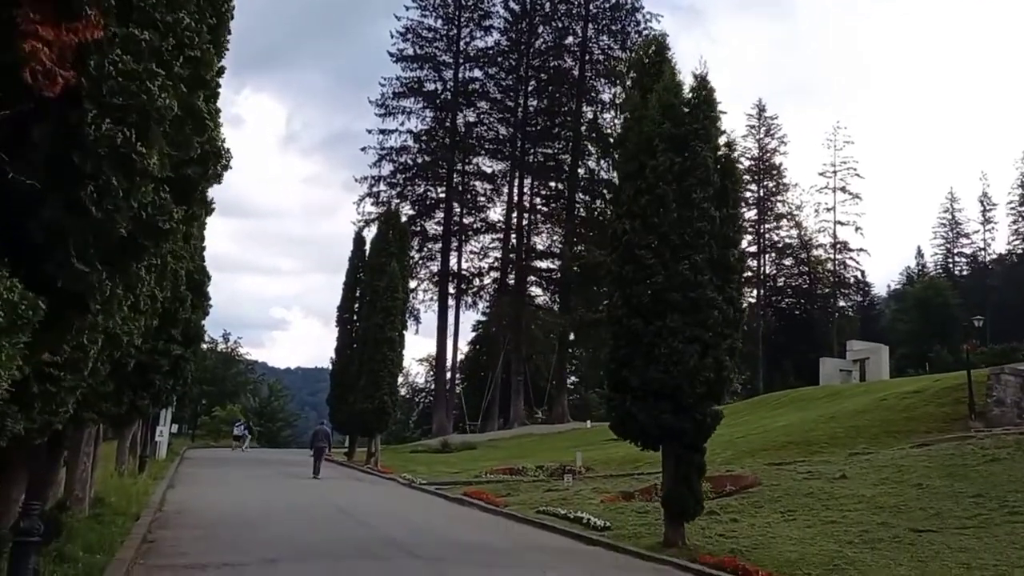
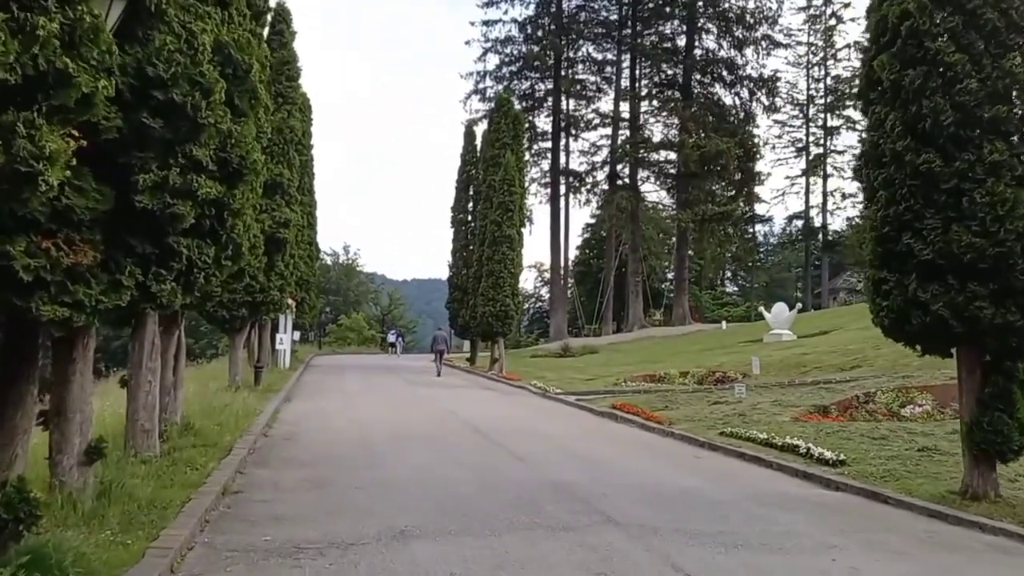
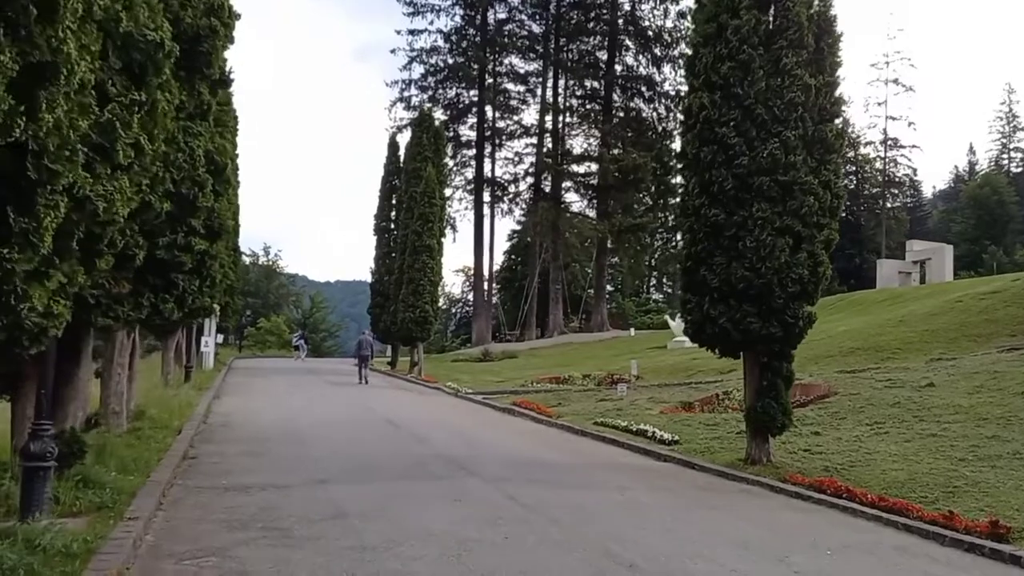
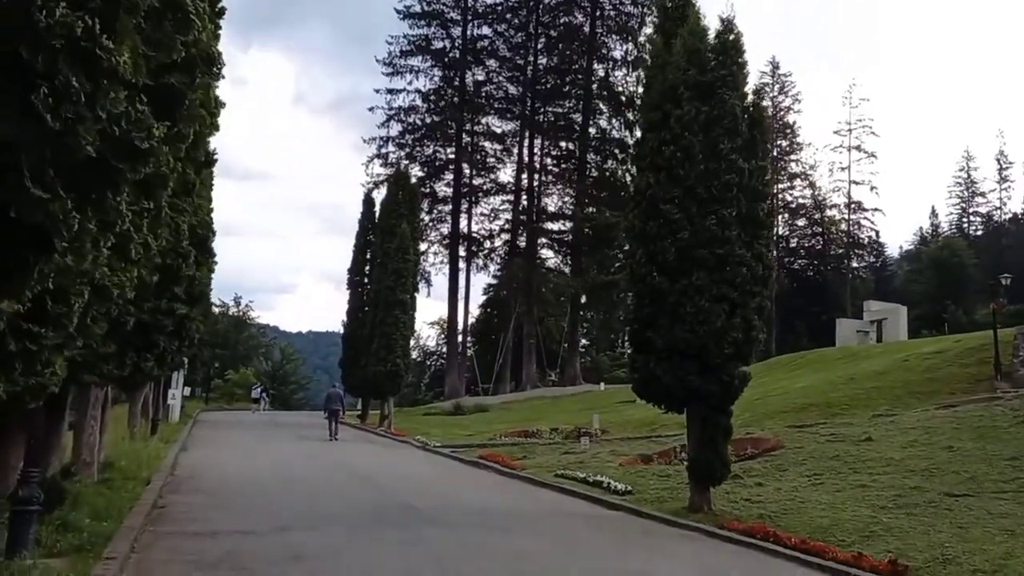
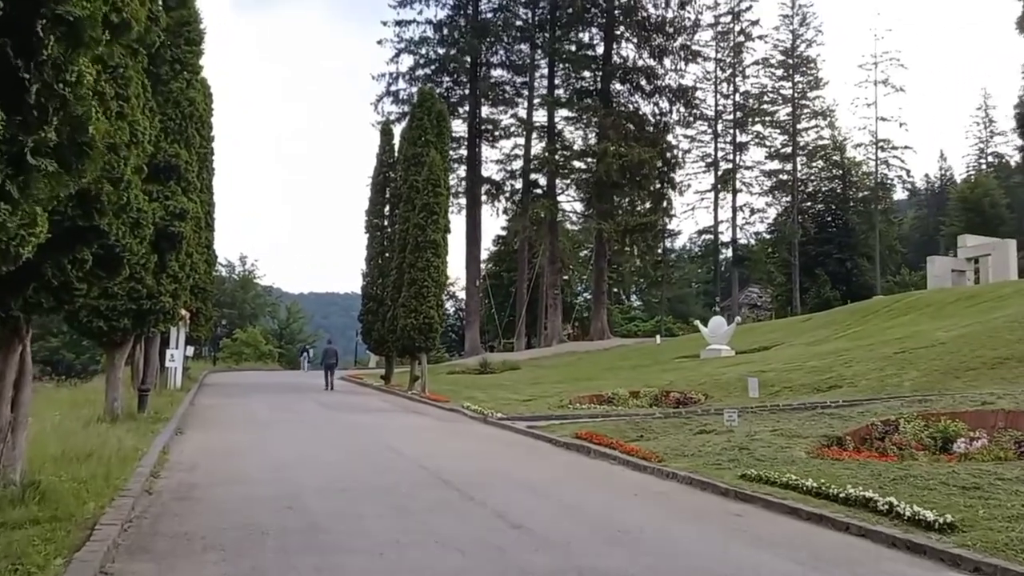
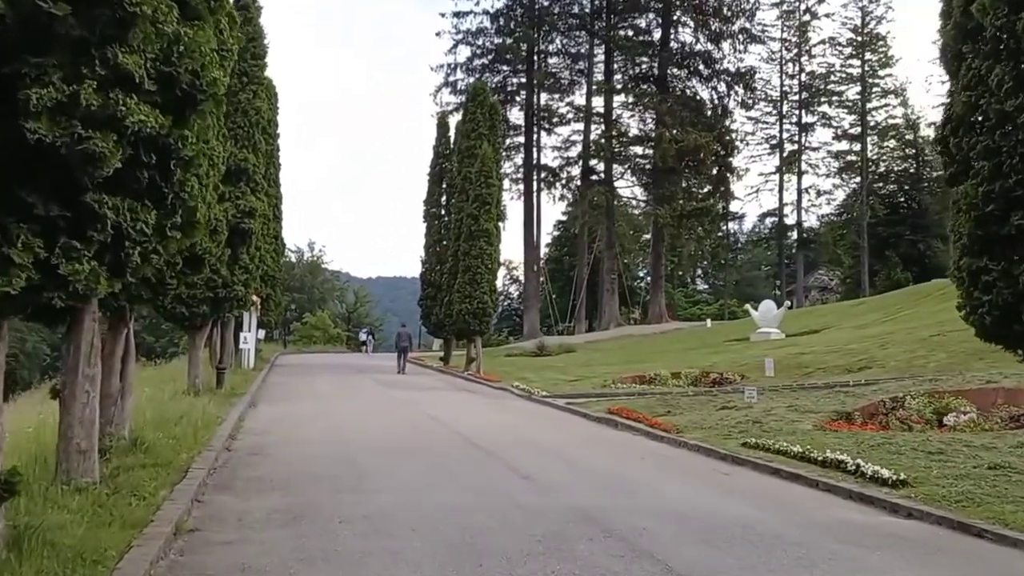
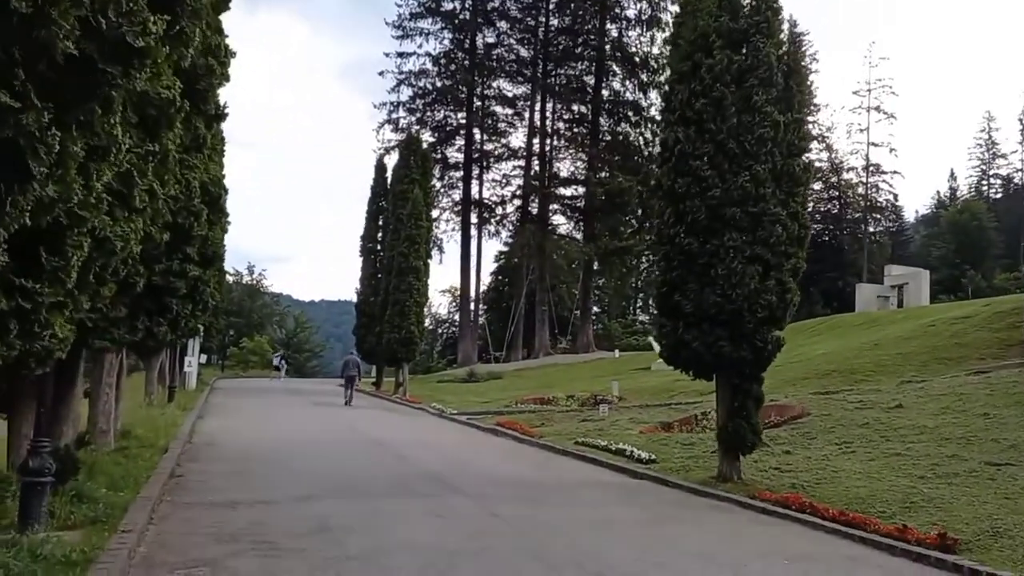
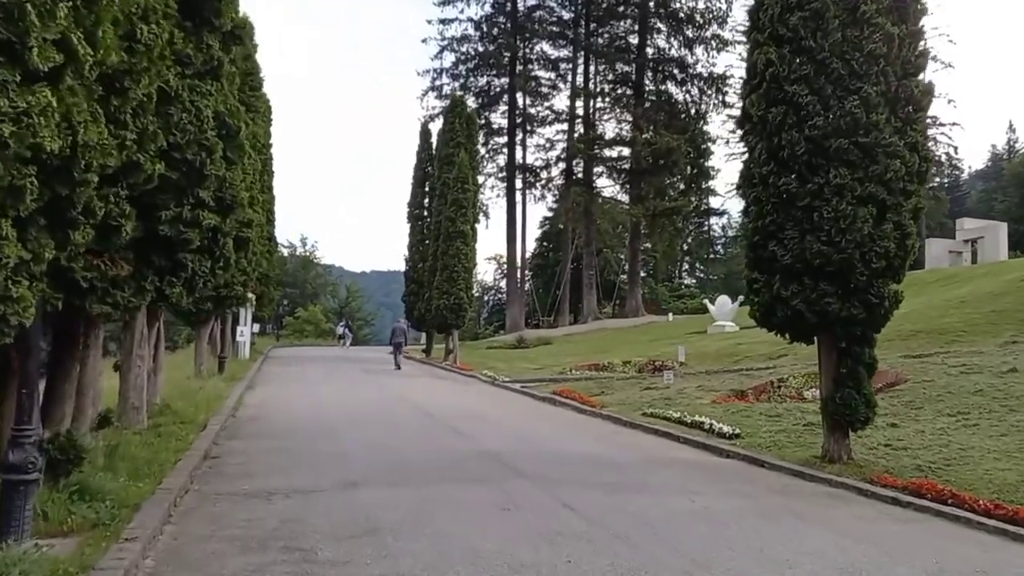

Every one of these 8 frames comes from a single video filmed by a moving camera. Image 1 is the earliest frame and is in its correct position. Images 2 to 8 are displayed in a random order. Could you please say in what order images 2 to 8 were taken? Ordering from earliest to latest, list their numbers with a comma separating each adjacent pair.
4, 7, 3, 8, 2, 6, 5
